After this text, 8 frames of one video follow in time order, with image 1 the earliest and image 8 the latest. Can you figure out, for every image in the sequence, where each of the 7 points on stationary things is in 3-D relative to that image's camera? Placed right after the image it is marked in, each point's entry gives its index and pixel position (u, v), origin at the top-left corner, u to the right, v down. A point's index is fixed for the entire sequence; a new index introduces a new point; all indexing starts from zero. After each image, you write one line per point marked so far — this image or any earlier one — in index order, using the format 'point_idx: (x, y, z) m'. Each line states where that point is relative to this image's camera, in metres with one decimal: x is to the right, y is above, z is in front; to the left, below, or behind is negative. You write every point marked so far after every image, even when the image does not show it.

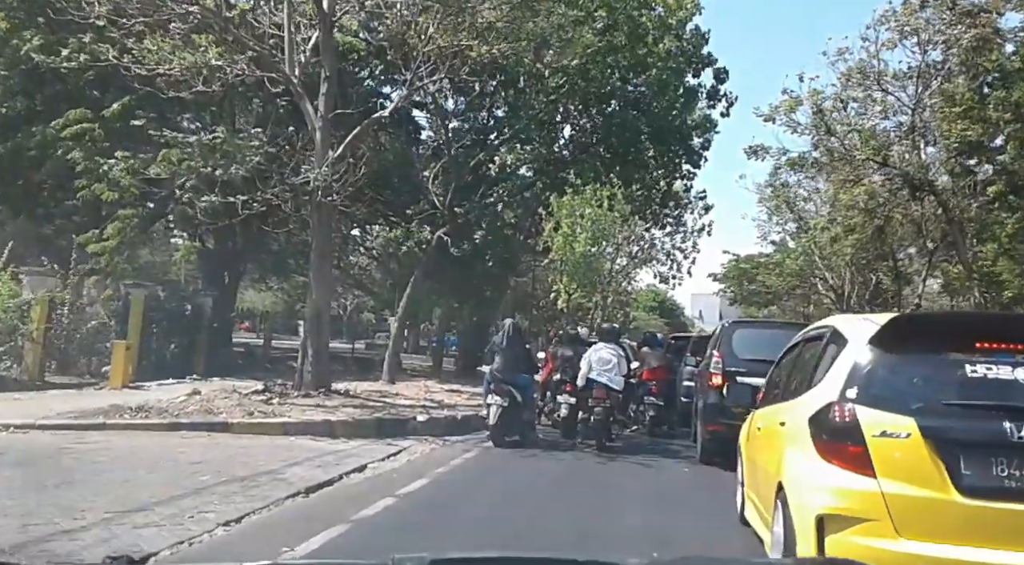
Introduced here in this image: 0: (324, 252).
0: (-3.0, +0.5, +14.2) m
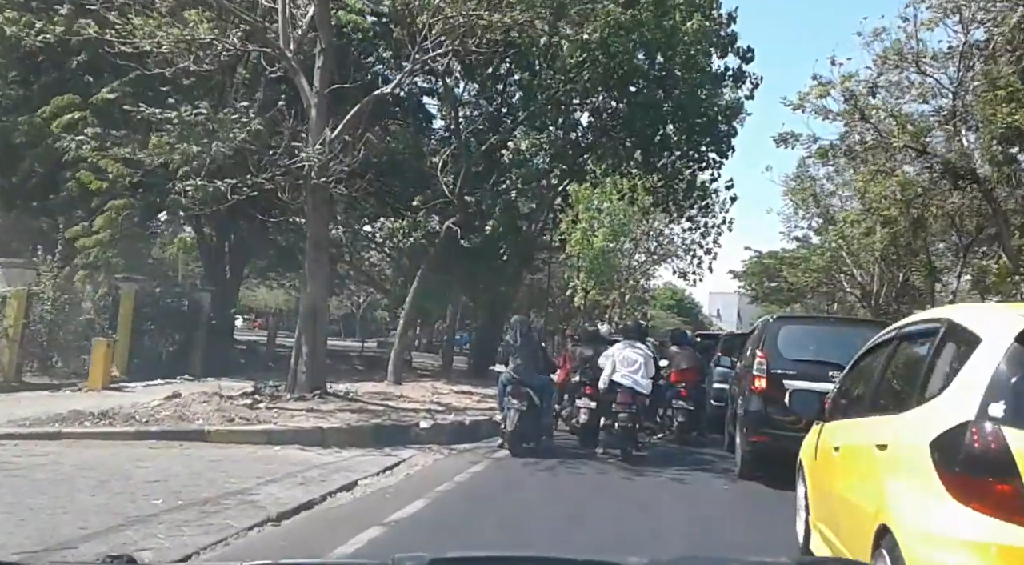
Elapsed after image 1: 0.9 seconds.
0: (-2.8, +0.6, +13.0) m
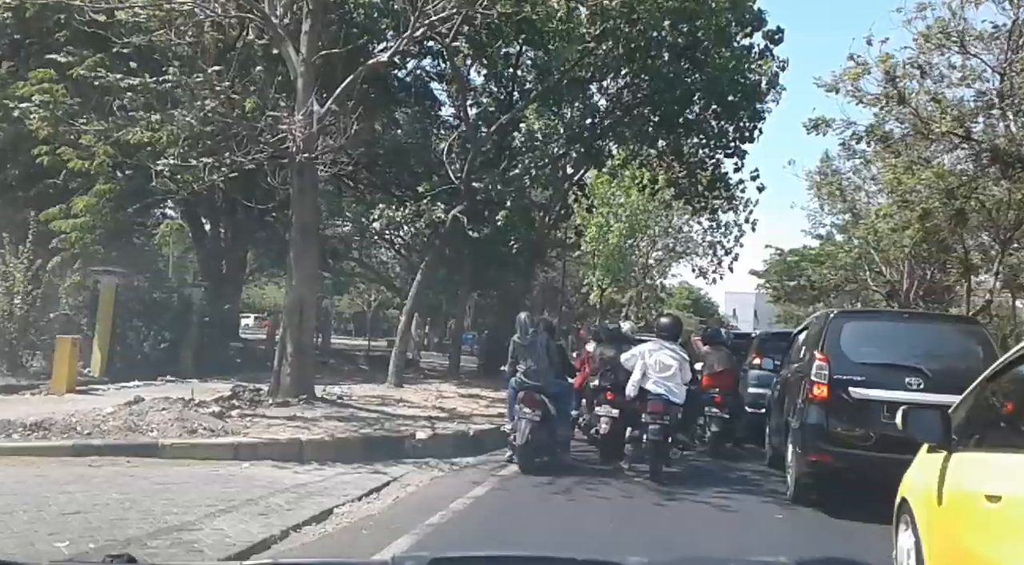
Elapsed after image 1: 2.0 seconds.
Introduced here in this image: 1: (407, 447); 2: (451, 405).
0: (-2.6, +0.7, +11.5) m
1: (-1.1, -1.8, +9.6) m
2: (-1.0, -1.9, +13.9) m
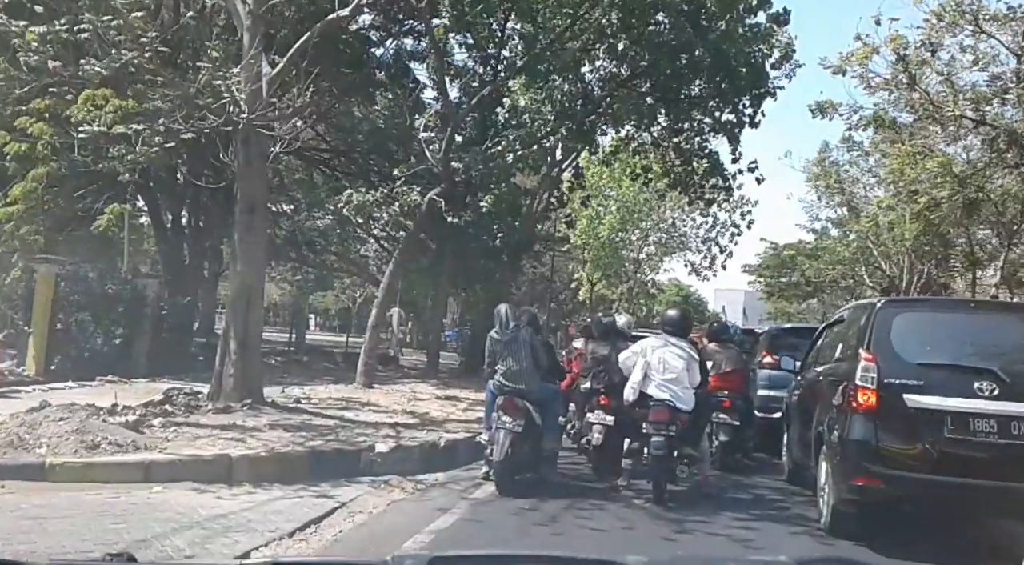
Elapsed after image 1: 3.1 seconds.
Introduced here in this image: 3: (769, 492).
0: (-2.9, +0.9, +10.0) m
1: (-1.3, -1.6, +8.1) m
2: (-1.2, -1.8, +12.4) m
3: (+2.5, -2.0, +8.7) m
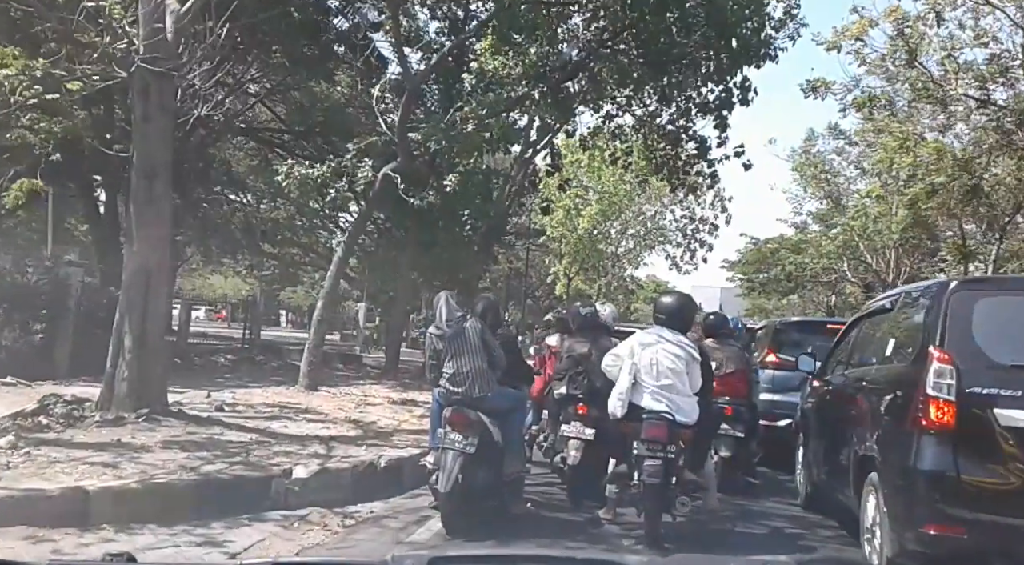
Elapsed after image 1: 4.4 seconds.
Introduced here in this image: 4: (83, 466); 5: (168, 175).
0: (-3.2, +1.0, +8.2) m
1: (-1.7, -1.5, +6.4) m
2: (-1.7, -1.6, +10.6) m
3: (+2.1, -1.9, +7.0) m
4: (-2.9, -1.2, +6.0) m
5: (-3.2, +1.0, +8.4) m
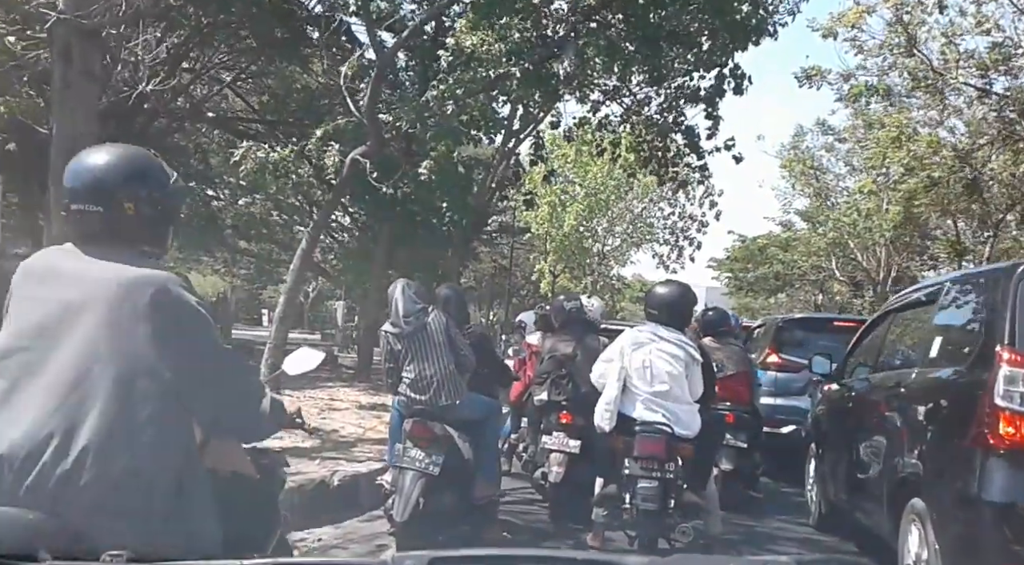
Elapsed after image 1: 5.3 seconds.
0: (-3.4, +1.1, +7.2) m
1: (-1.8, -1.4, +5.4) m
2: (-1.9, -1.5, +9.6) m
3: (+2.0, -1.8, +6.1) m
4: (-3.0, -1.2, +5.0) m
5: (-3.4, +1.0, +7.4) m
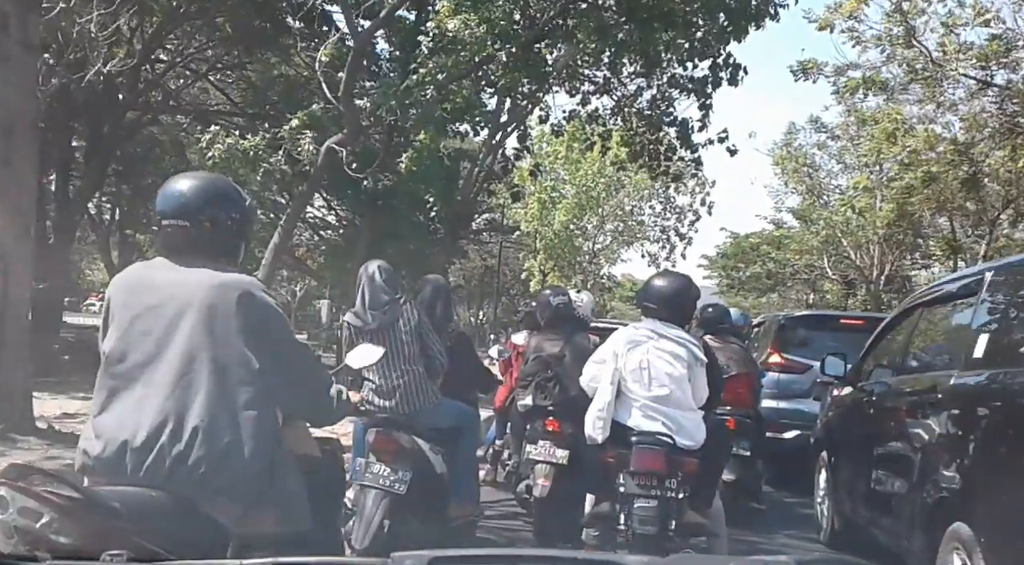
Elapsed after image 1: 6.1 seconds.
0: (-3.6, +1.1, +6.5) m
1: (-2.0, -1.4, +4.7) m
2: (-2.1, -1.5, +9.0) m
3: (+1.8, -1.8, +5.5) m
4: (-3.2, -1.1, +4.4) m
5: (-3.5, +1.1, +6.7) m
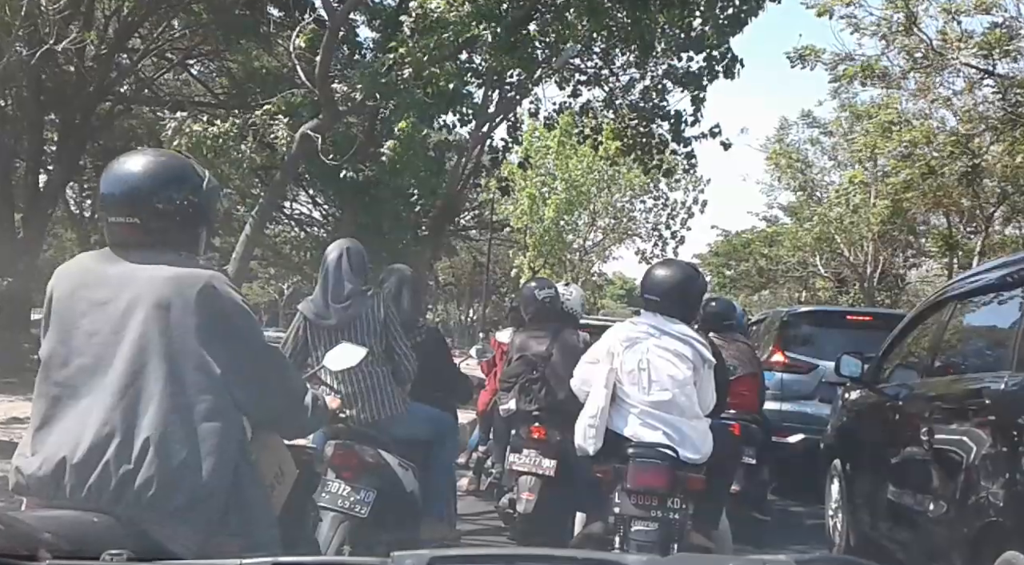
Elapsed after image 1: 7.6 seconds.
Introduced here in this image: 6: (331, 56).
0: (-3.7, +1.2, +5.9) m
1: (-2.1, -1.3, +4.1) m
2: (-2.2, -1.4, +8.4) m
3: (+1.7, -1.7, +4.9) m
4: (-3.2, -1.1, +3.7) m
5: (-3.6, +1.1, +6.0) m
6: (-2.3, +2.9, +11.6) m
